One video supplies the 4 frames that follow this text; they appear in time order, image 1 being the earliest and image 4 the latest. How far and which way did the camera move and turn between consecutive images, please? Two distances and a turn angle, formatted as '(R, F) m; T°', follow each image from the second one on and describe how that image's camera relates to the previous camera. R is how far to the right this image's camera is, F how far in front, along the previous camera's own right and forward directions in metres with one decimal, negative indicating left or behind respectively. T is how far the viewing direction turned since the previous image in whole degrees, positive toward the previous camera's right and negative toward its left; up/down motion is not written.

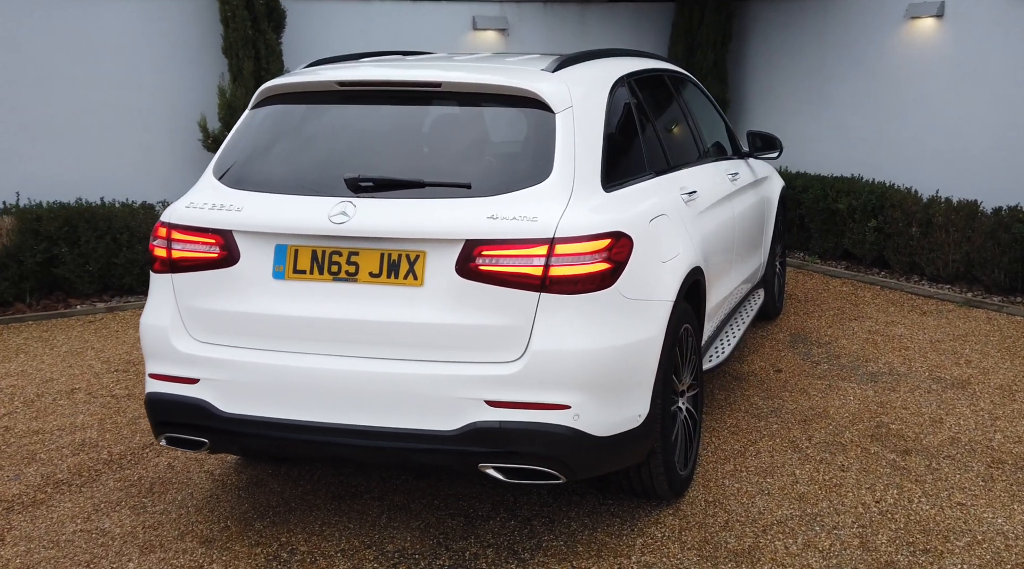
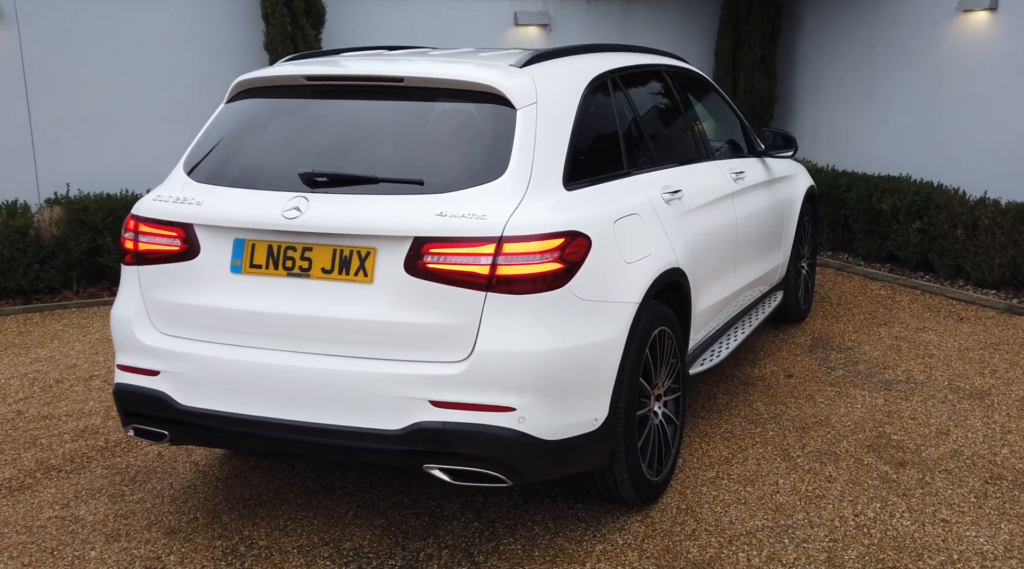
(+0.4, +0.1) m; -4°
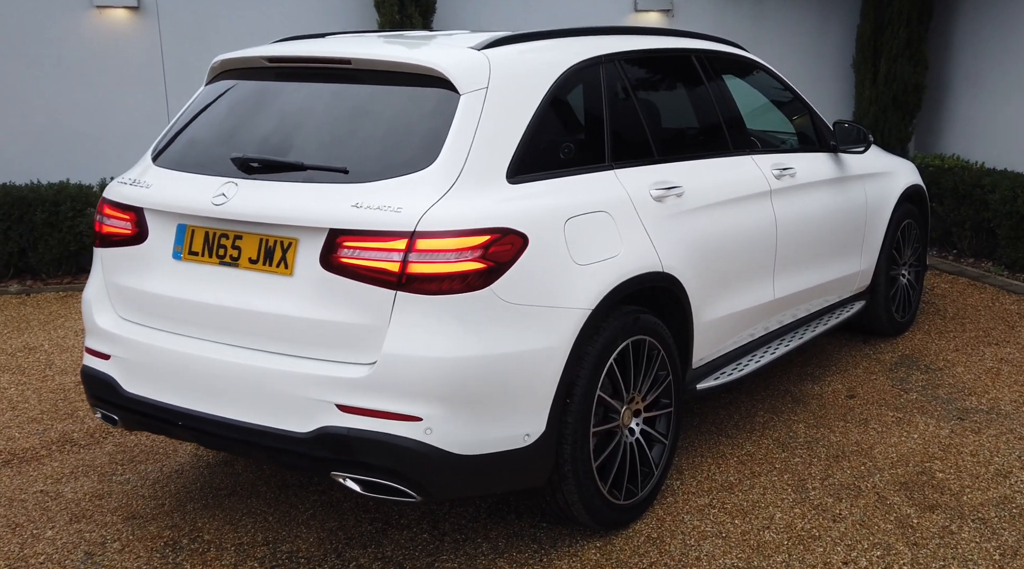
(+0.7, +0.3) m; -10°
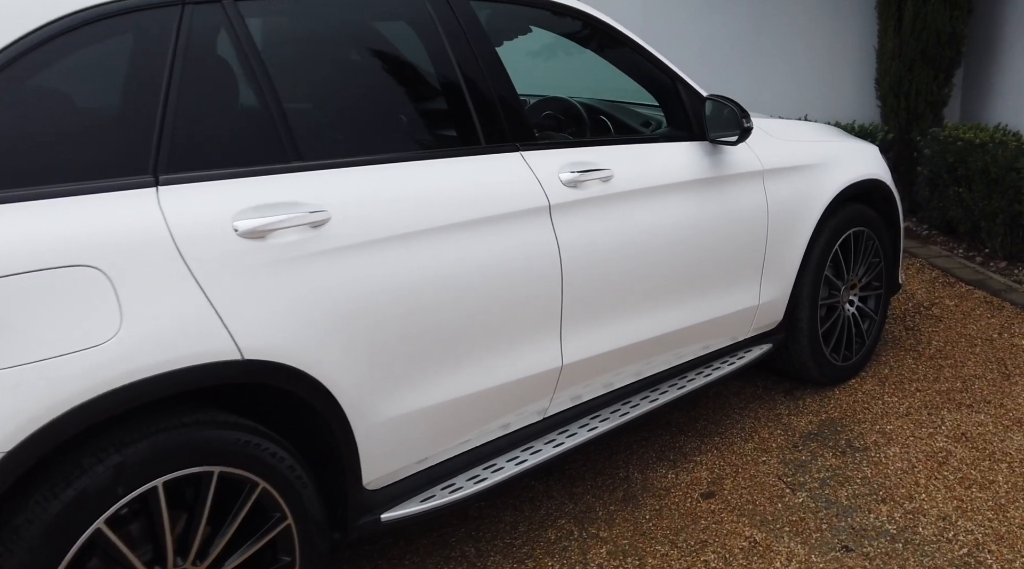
(+1.3, +1.5) m; -4°
